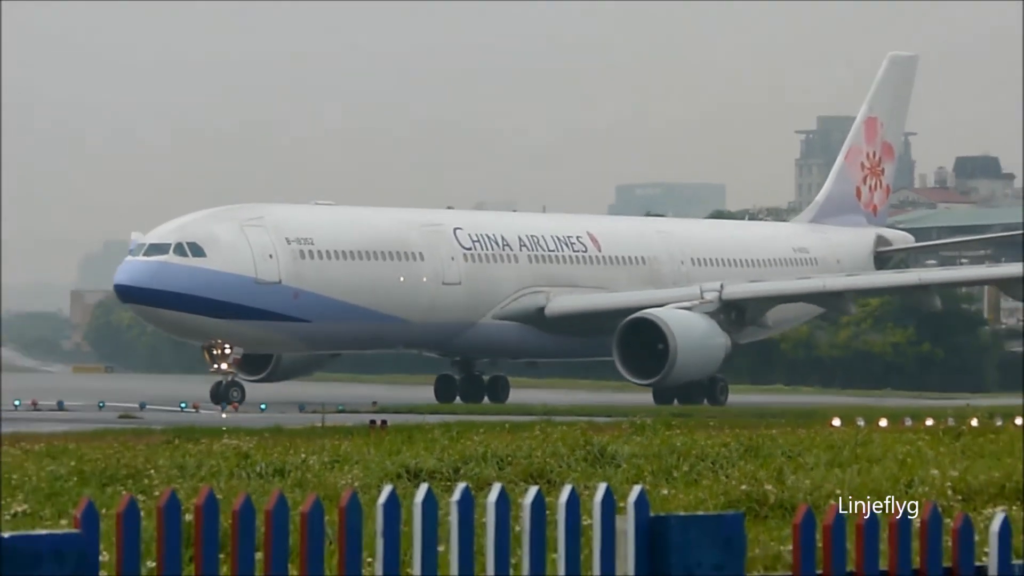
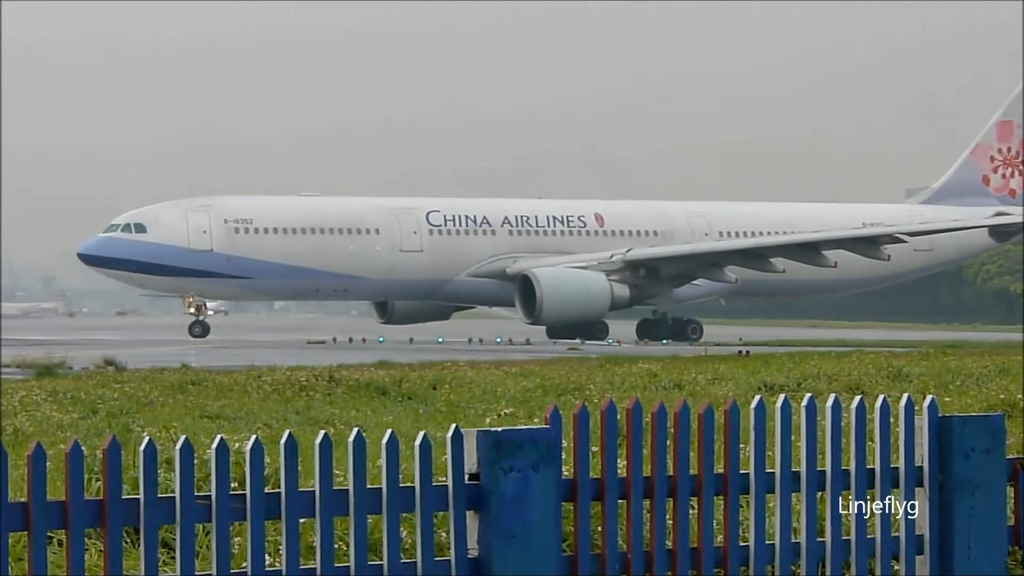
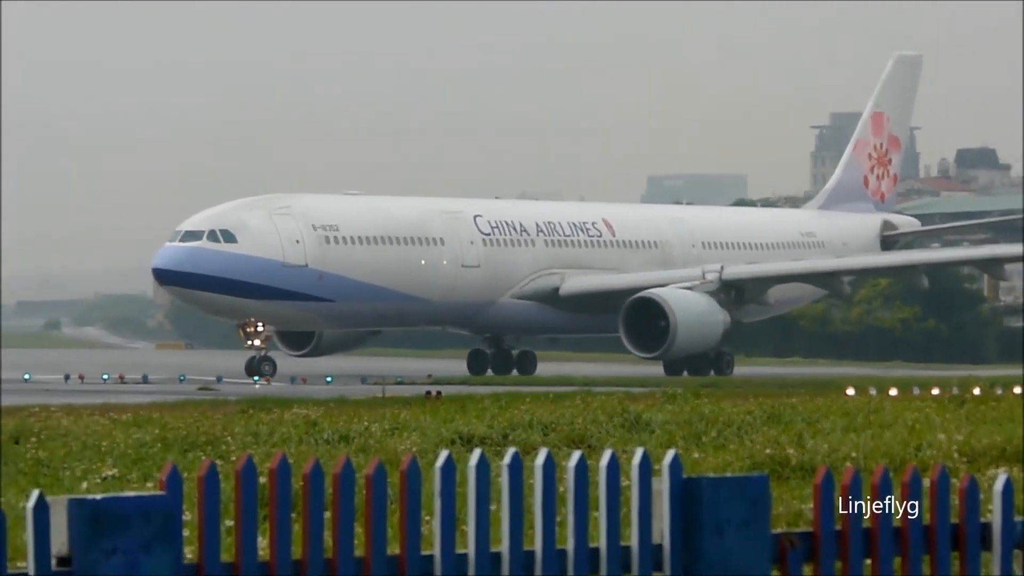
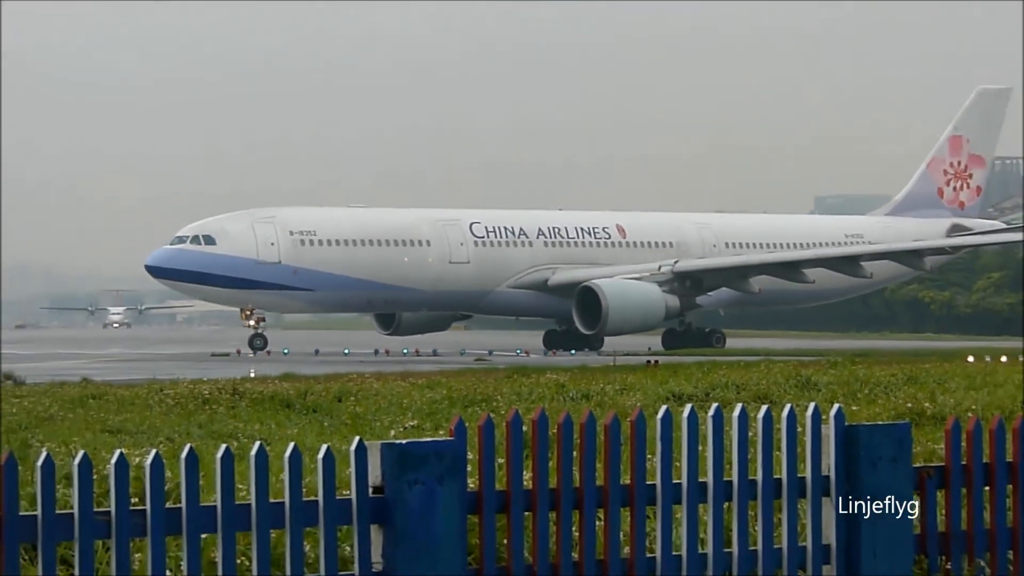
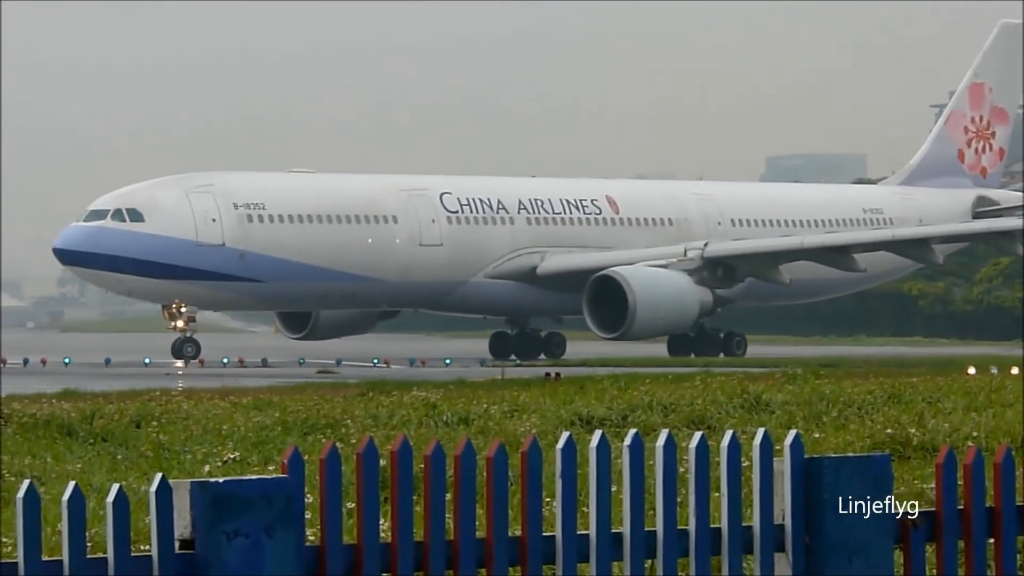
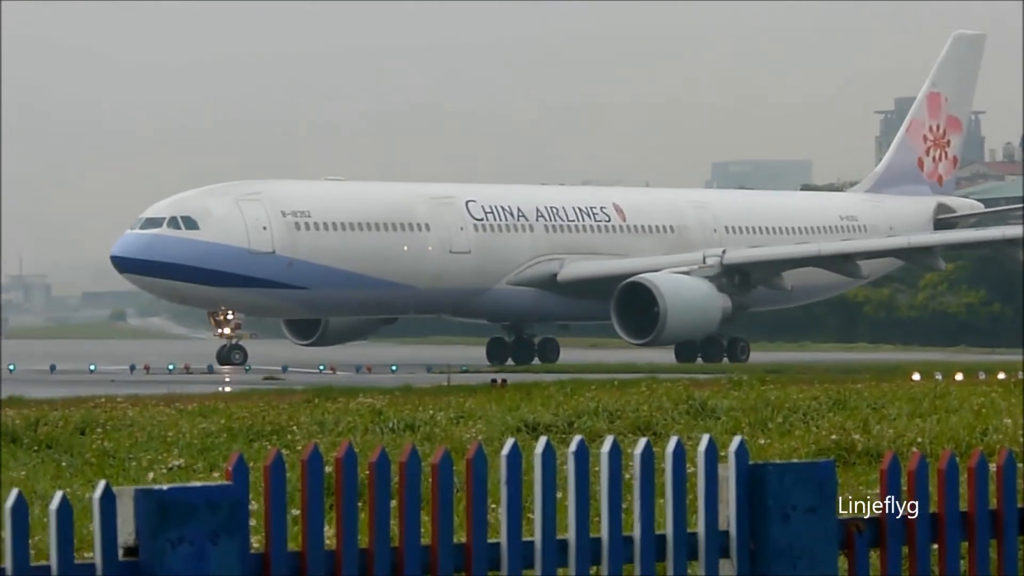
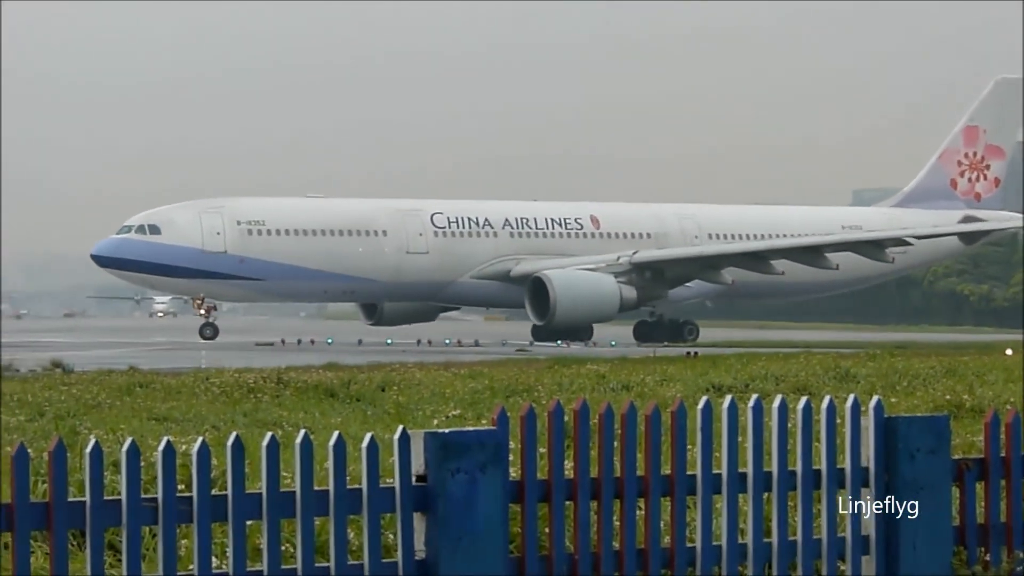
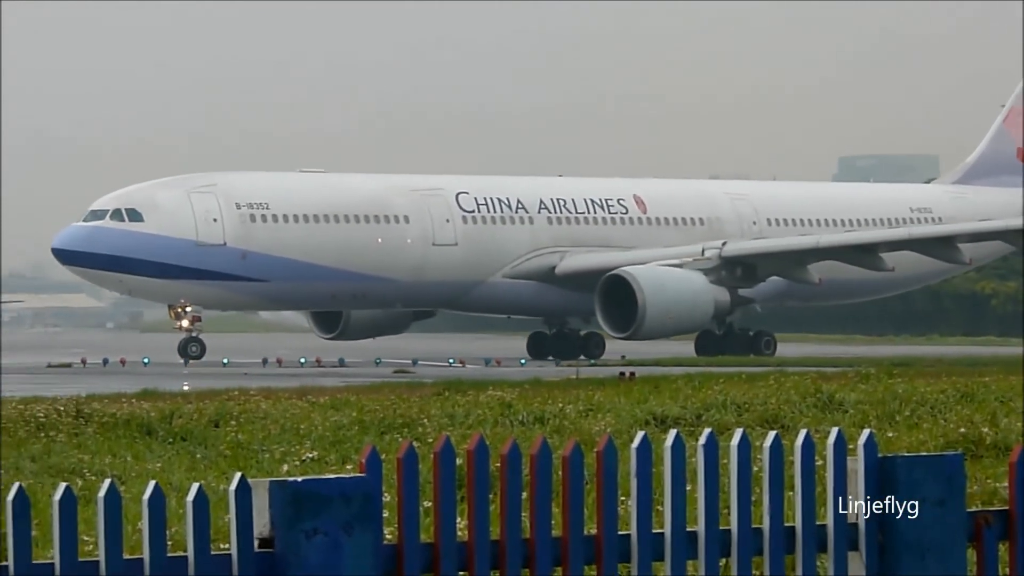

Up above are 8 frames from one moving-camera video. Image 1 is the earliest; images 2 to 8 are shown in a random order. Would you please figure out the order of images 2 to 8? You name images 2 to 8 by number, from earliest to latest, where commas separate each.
3, 6, 5, 8, 4, 7, 2
